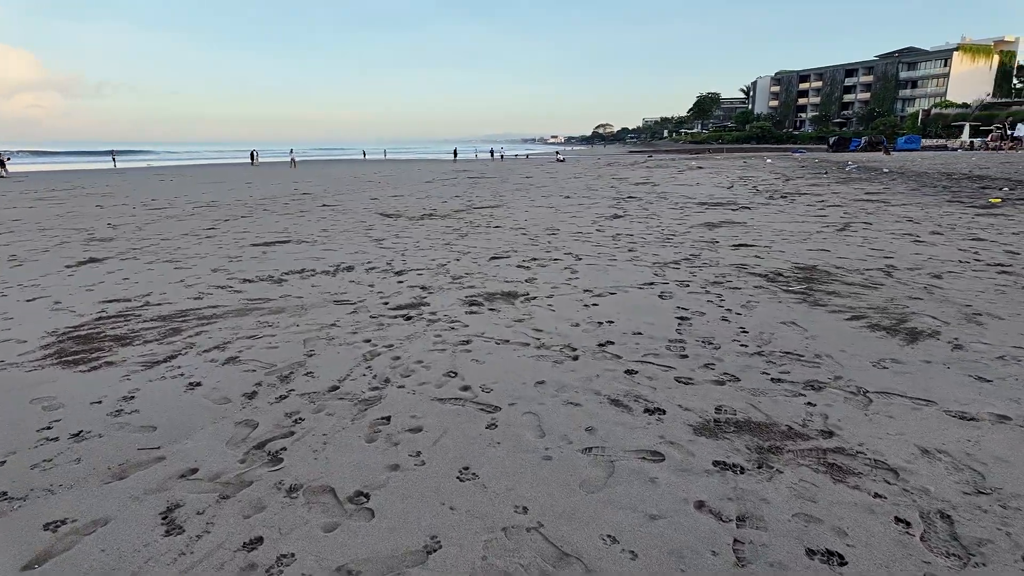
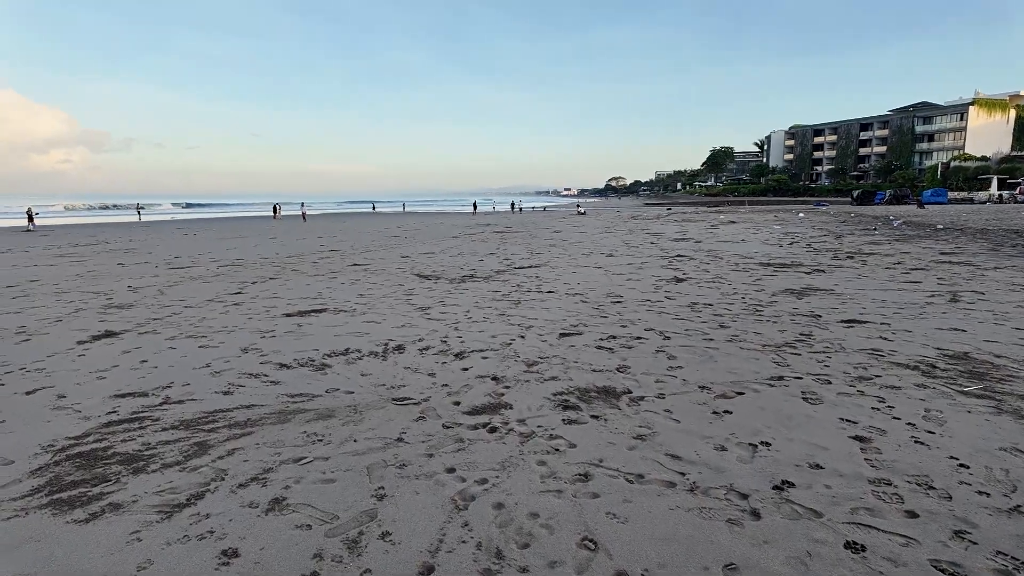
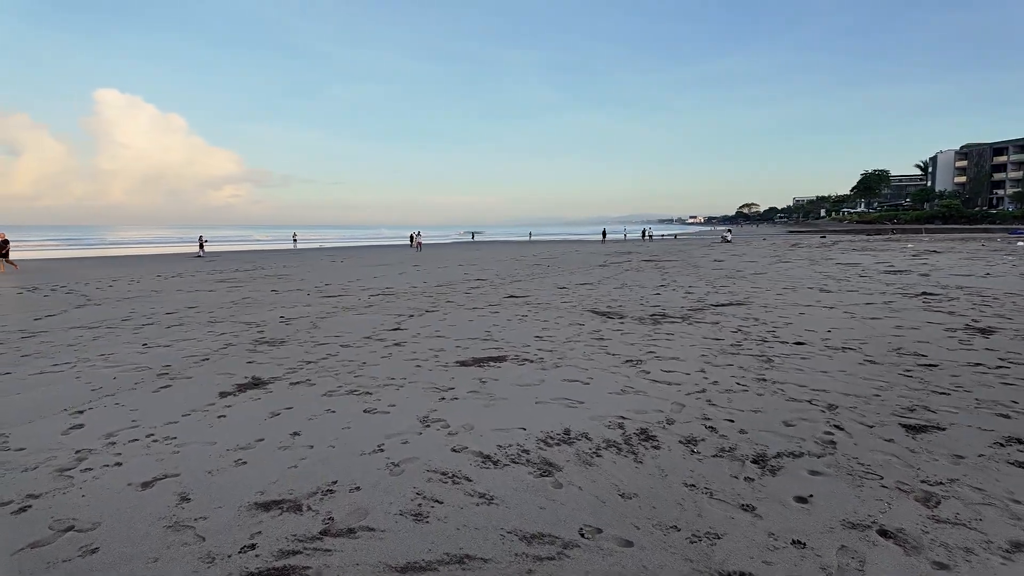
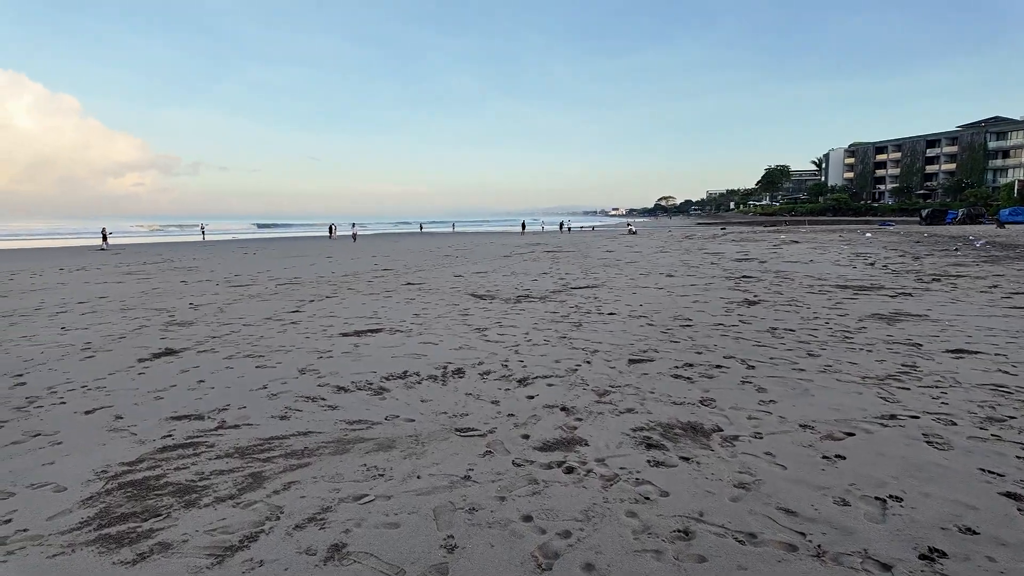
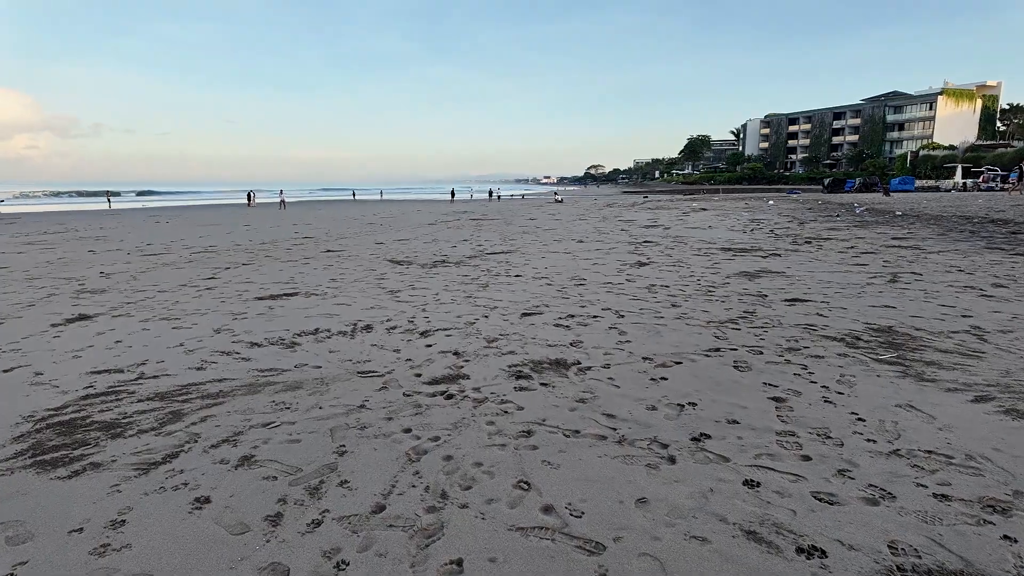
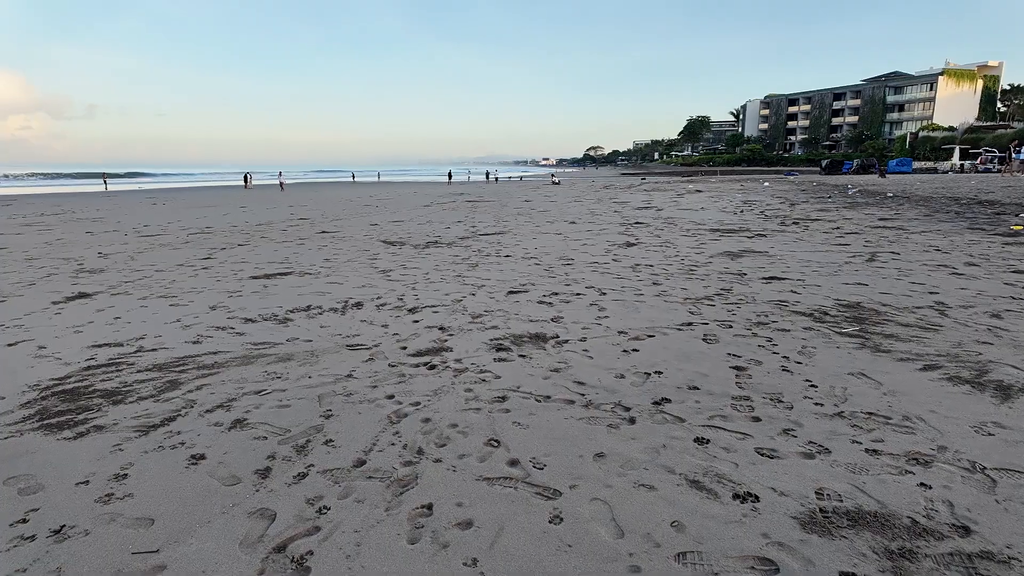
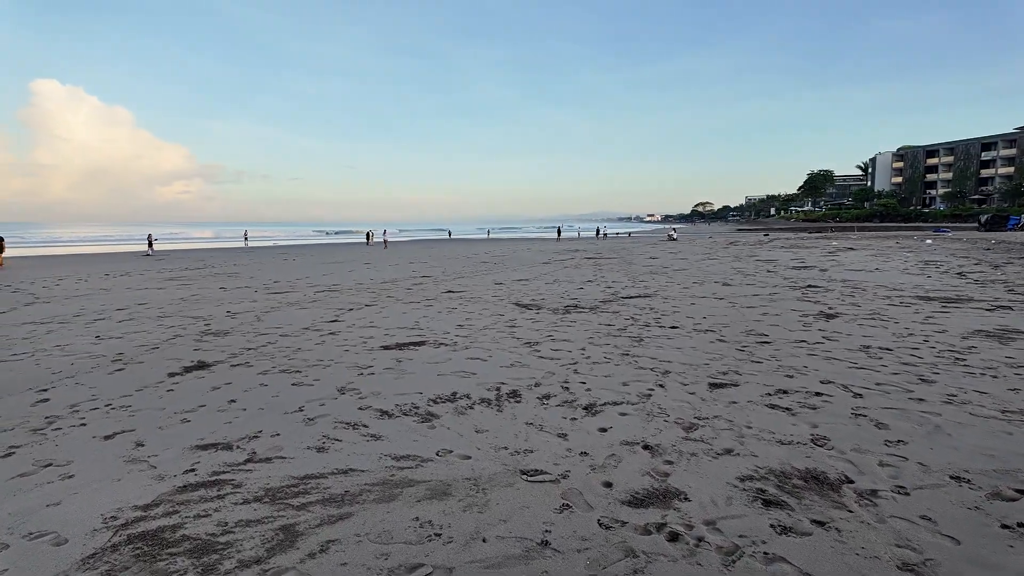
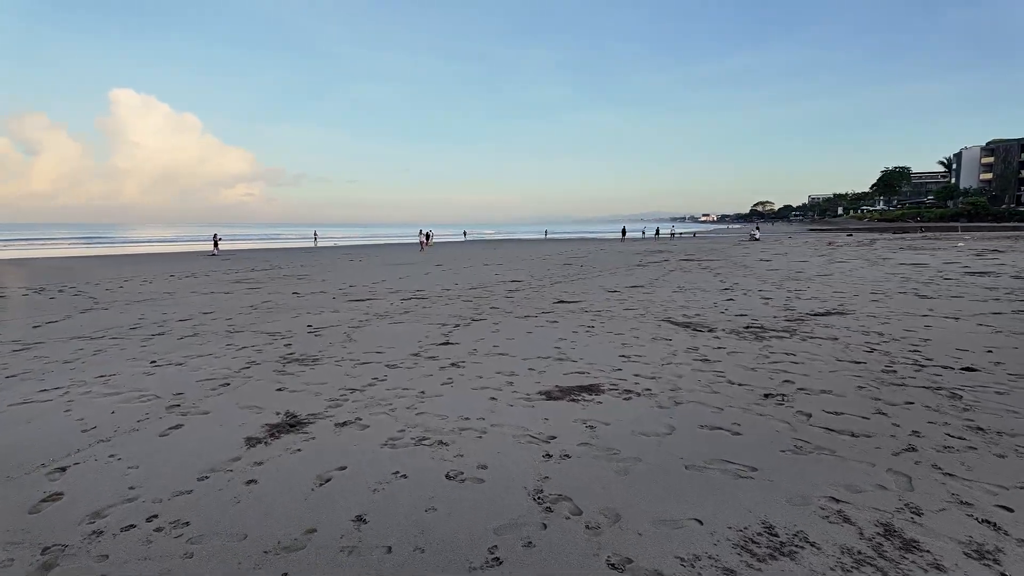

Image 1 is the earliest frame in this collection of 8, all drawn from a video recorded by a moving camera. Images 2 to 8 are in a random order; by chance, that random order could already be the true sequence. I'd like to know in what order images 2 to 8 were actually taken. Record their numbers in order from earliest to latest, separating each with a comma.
6, 5, 2, 4, 7, 3, 8
